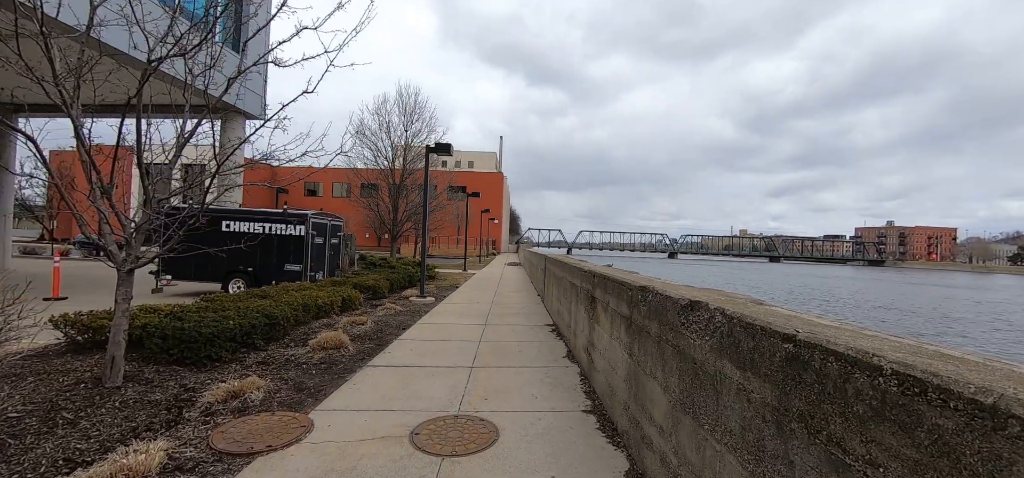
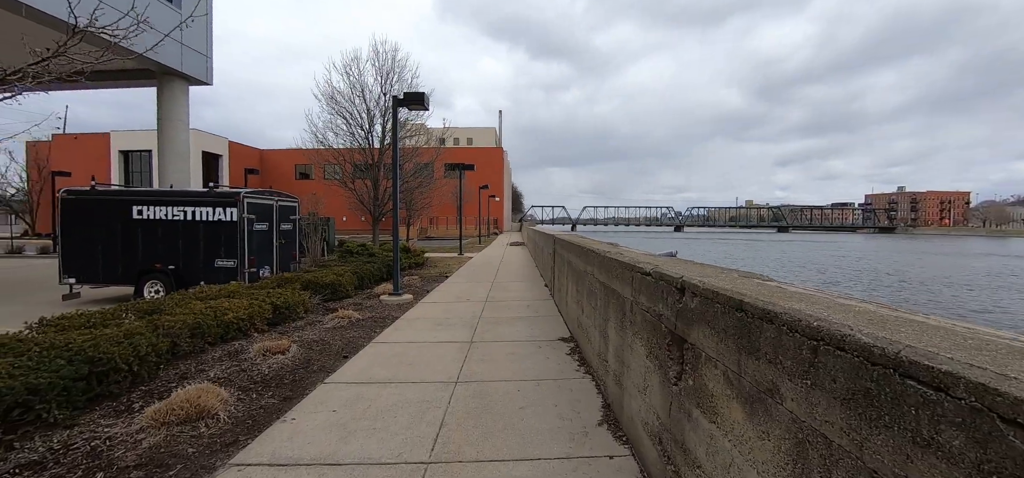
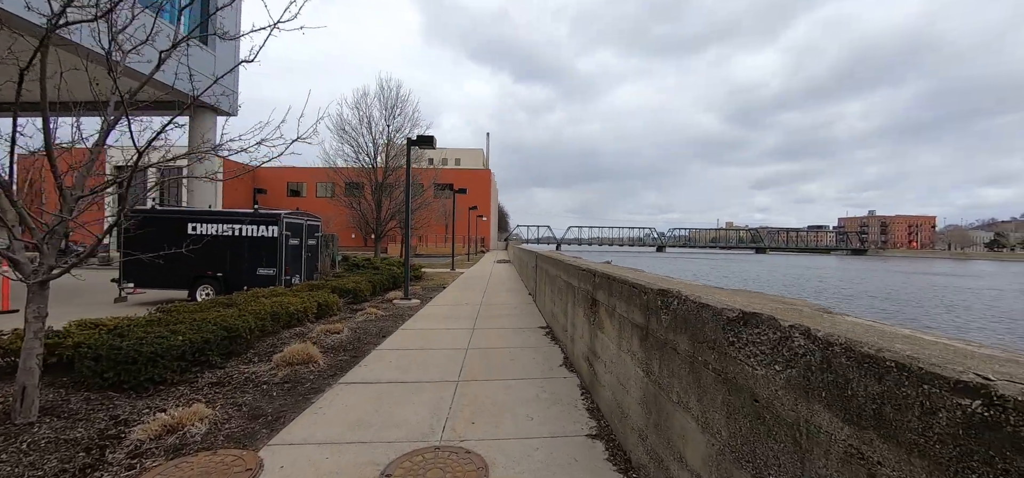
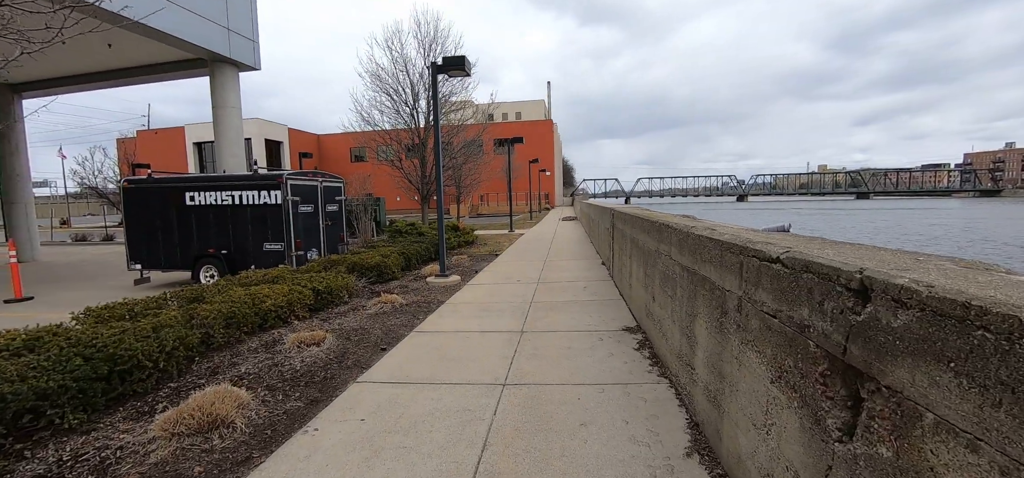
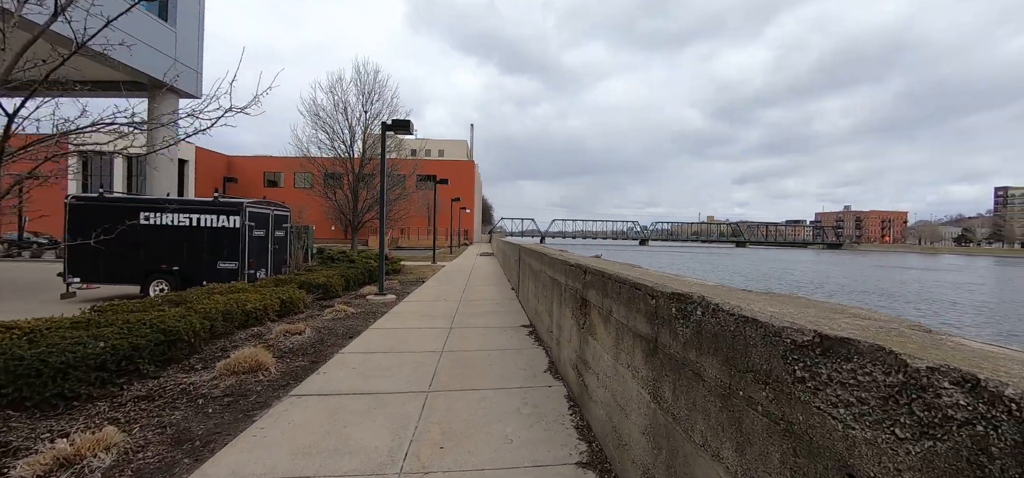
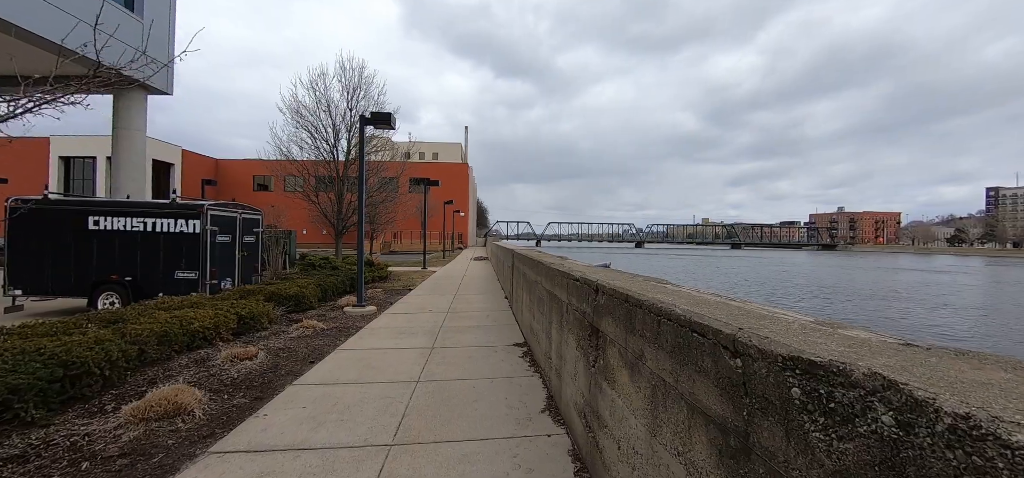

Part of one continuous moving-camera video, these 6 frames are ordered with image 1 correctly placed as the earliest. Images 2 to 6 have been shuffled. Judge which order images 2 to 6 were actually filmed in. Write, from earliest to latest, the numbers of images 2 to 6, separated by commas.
3, 5, 6, 2, 4
